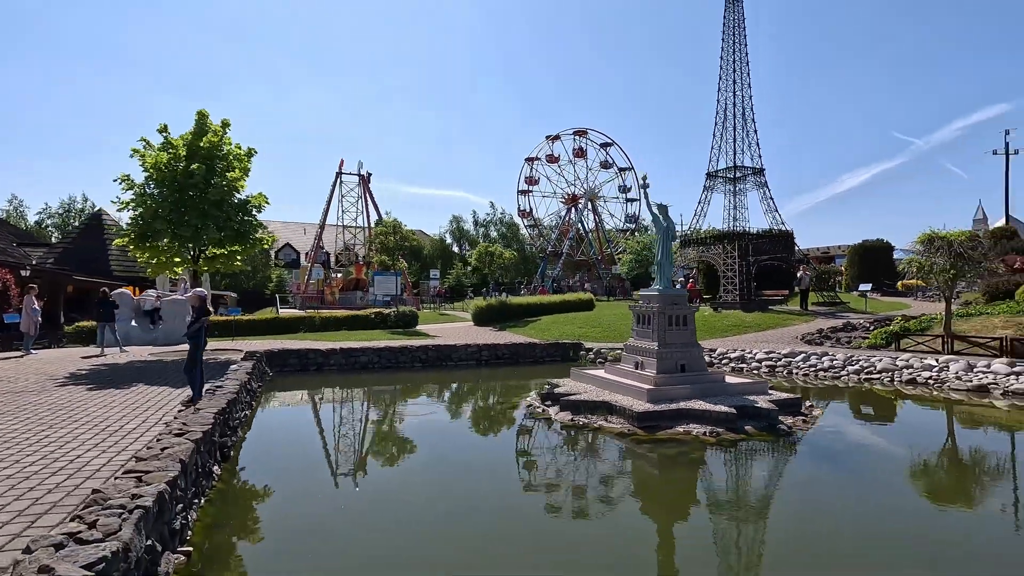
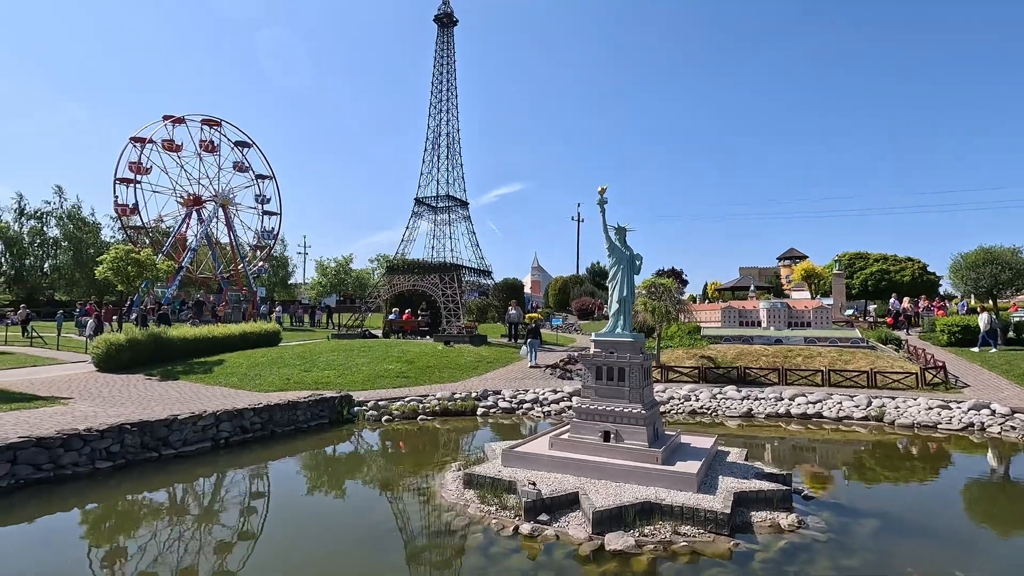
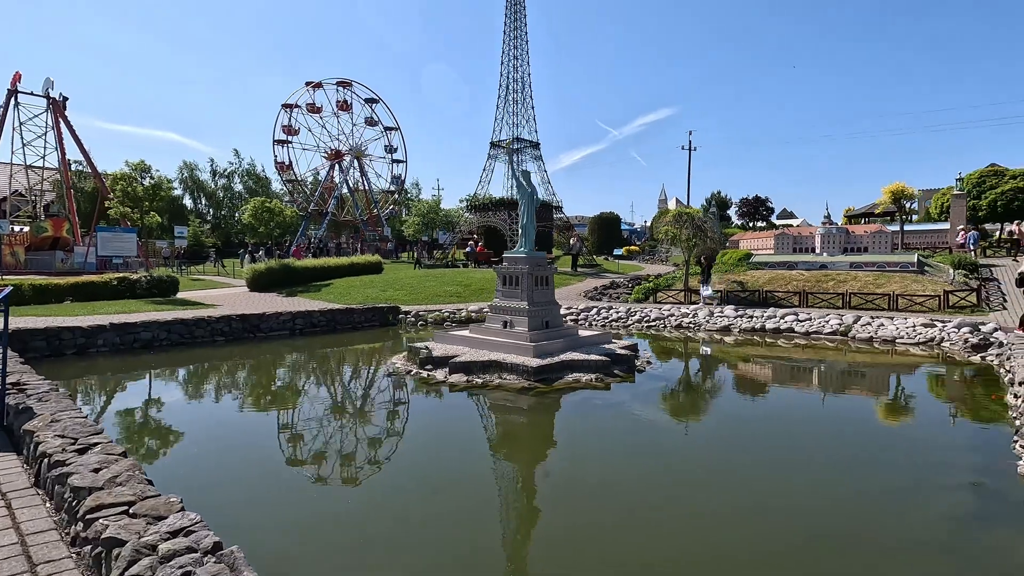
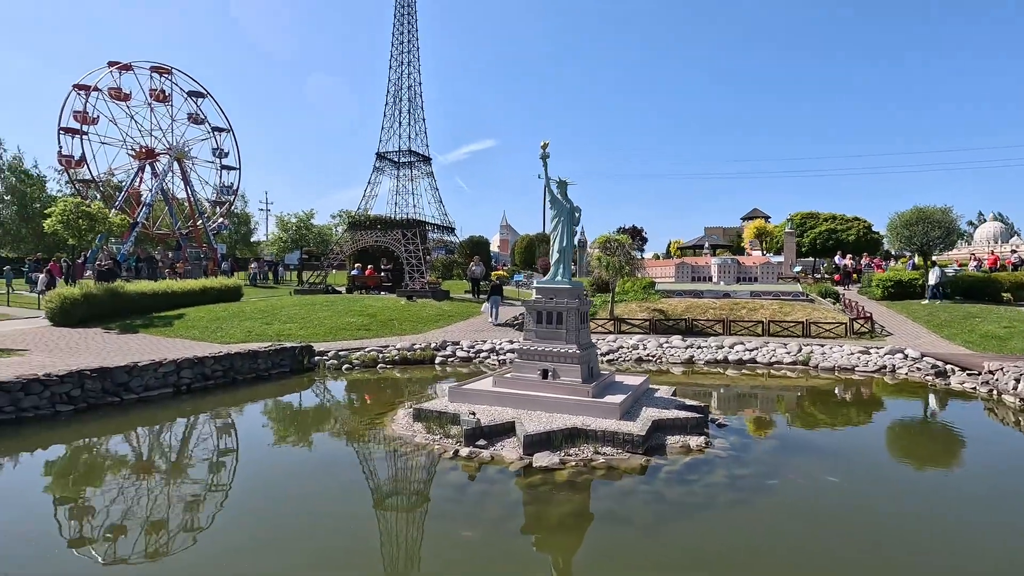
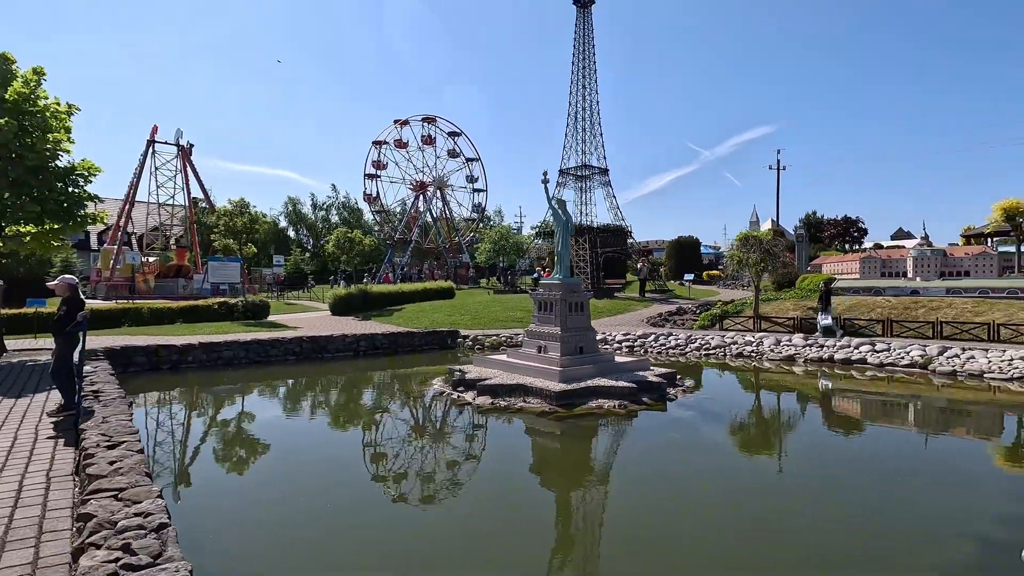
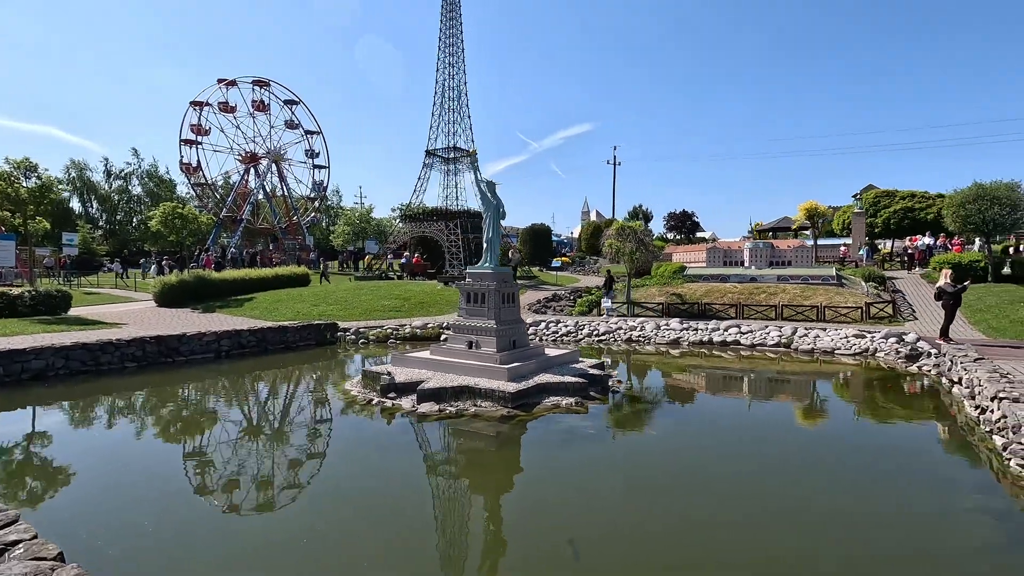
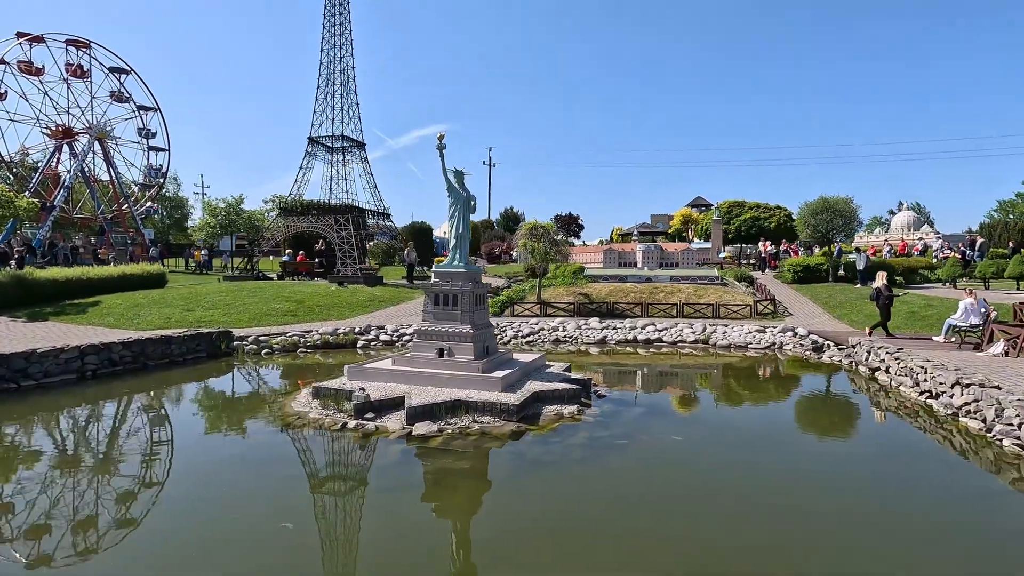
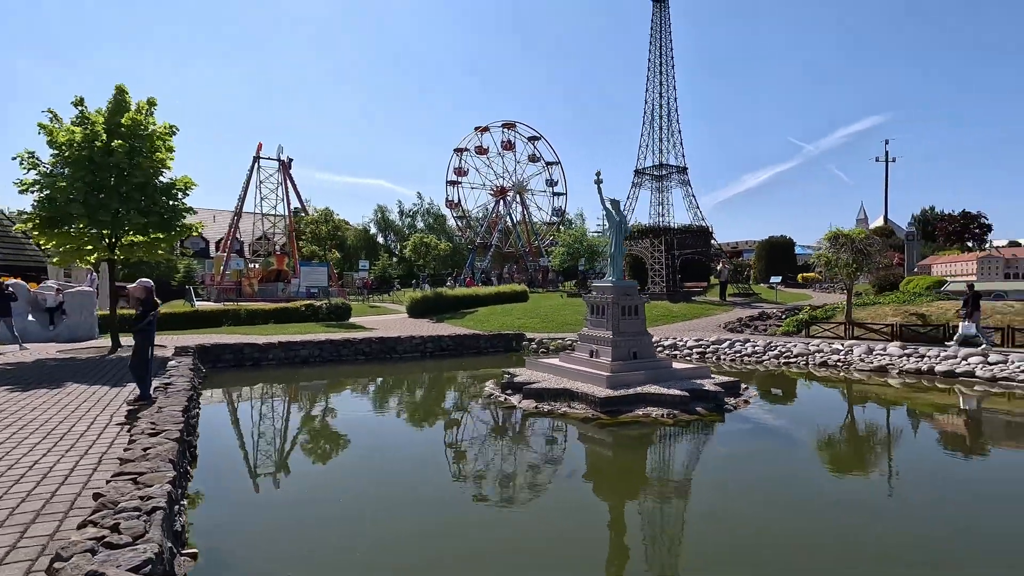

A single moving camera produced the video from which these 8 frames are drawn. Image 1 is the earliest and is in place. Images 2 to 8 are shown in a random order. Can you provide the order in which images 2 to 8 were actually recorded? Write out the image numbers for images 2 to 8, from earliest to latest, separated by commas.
8, 5, 3, 6, 7, 4, 2
